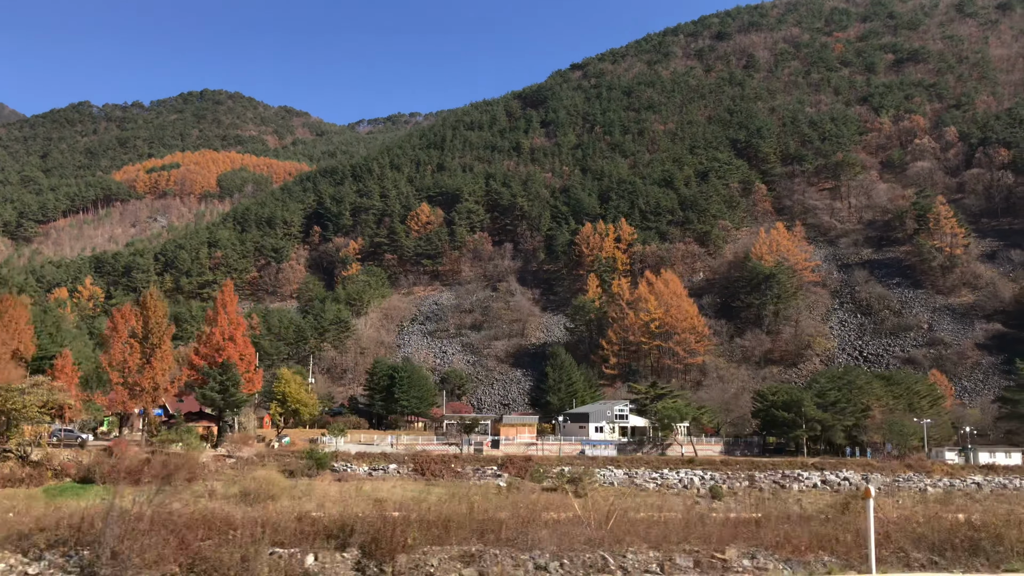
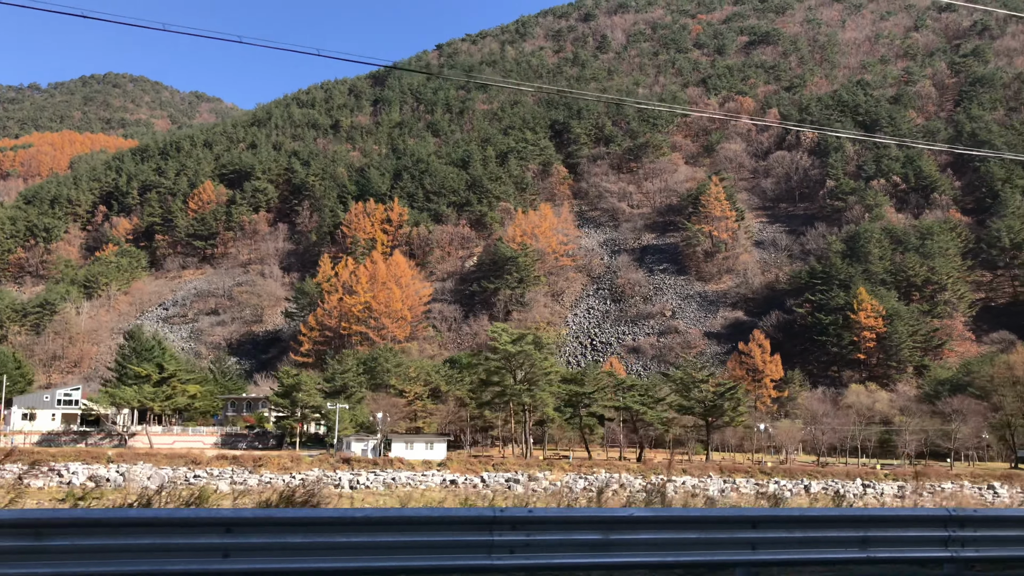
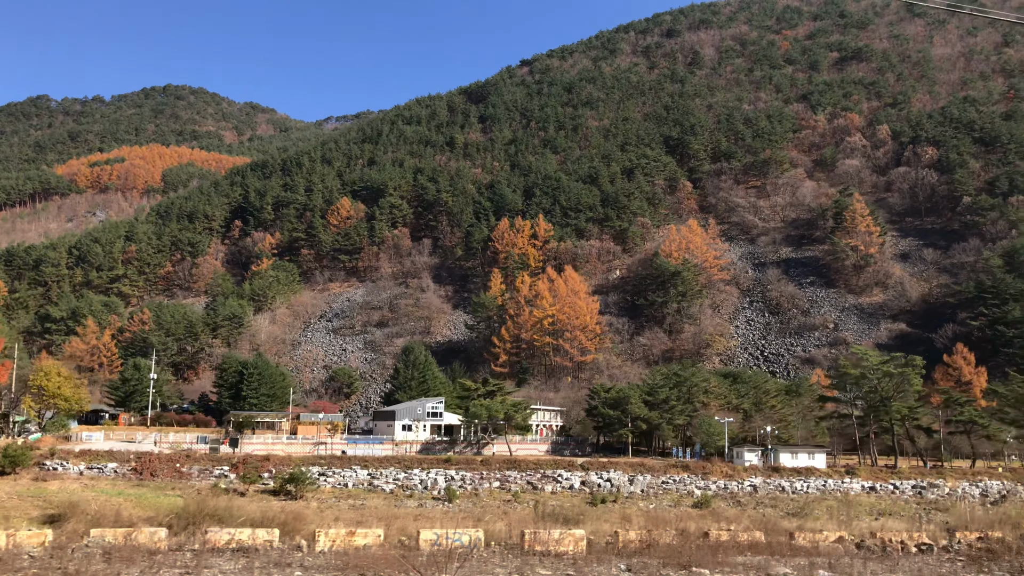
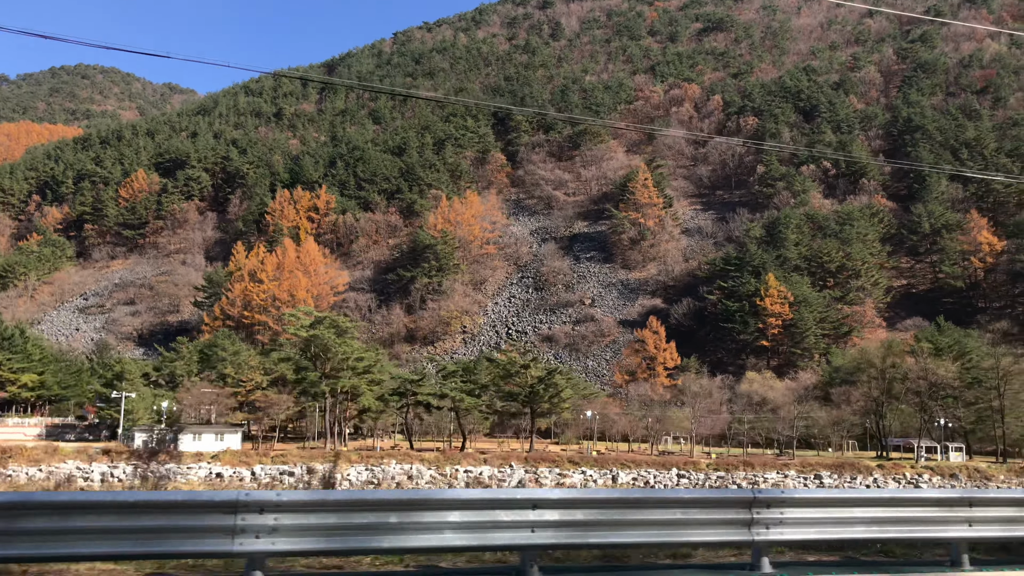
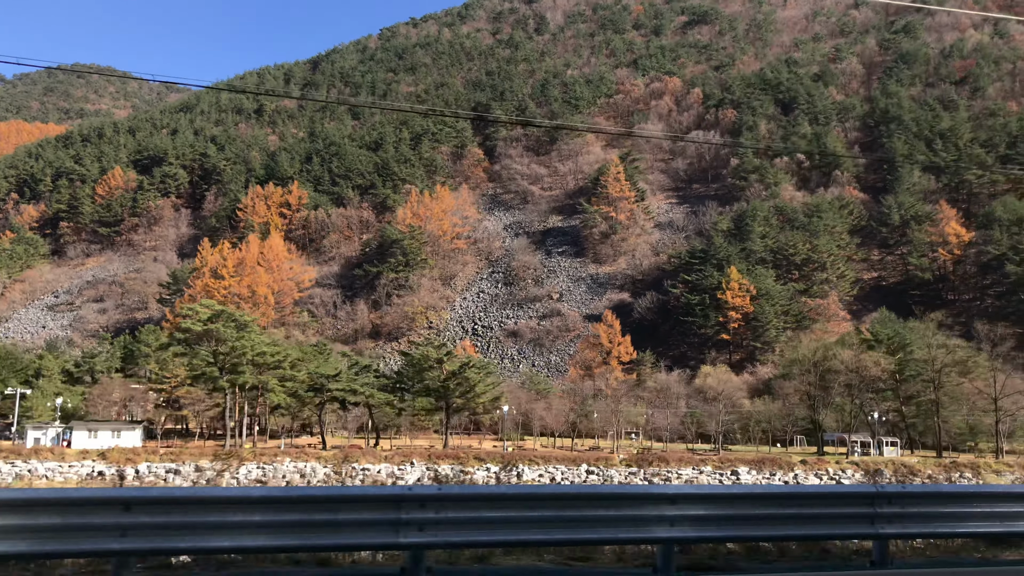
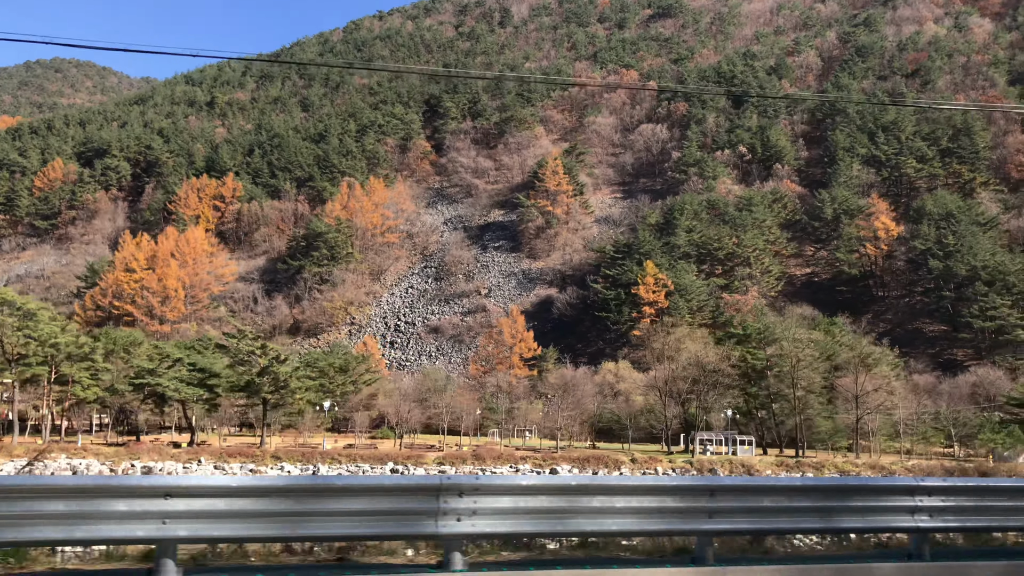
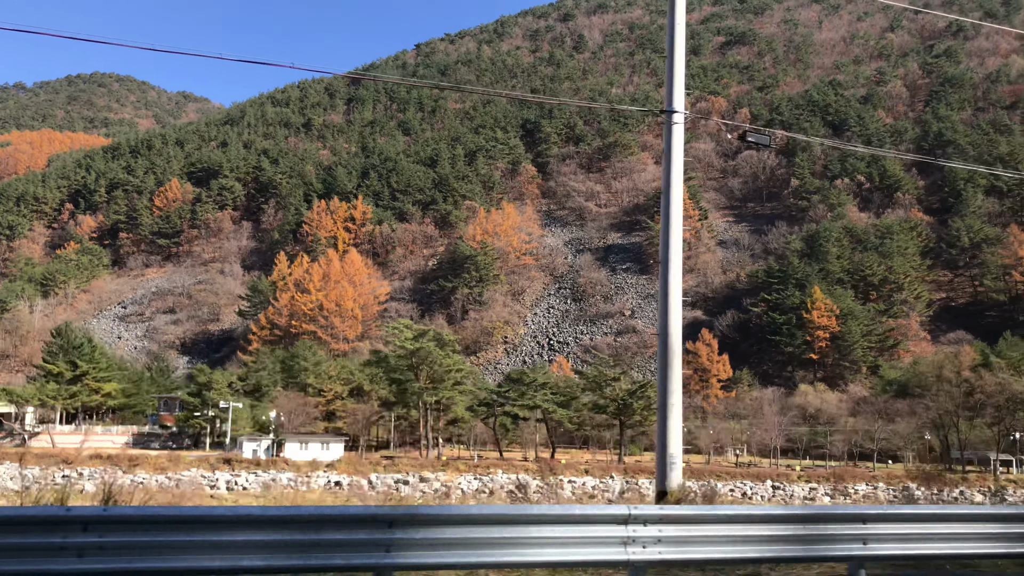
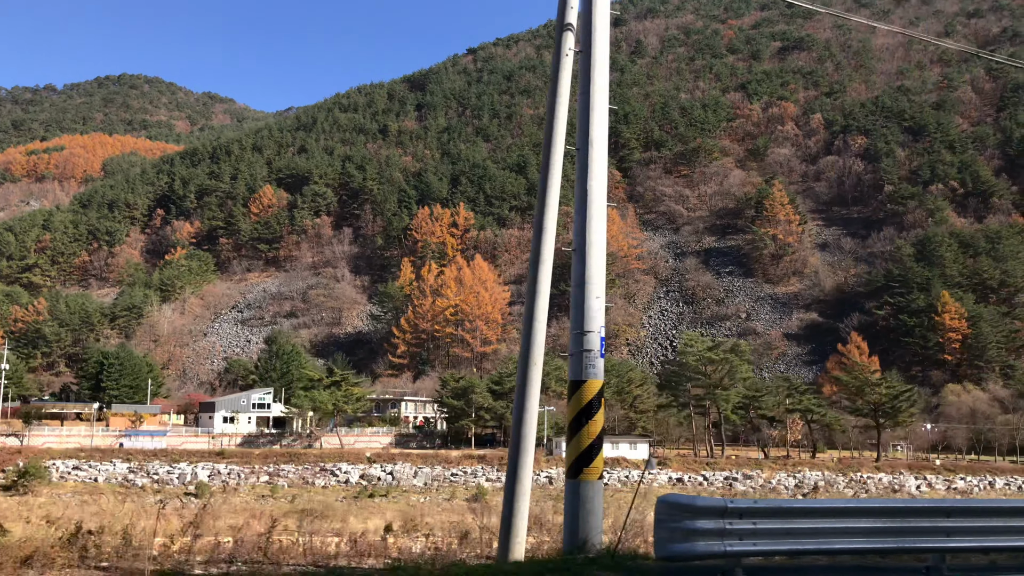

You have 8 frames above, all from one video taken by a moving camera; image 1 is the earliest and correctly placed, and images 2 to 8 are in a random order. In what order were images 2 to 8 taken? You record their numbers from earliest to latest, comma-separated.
3, 8, 2, 7, 4, 5, 6
